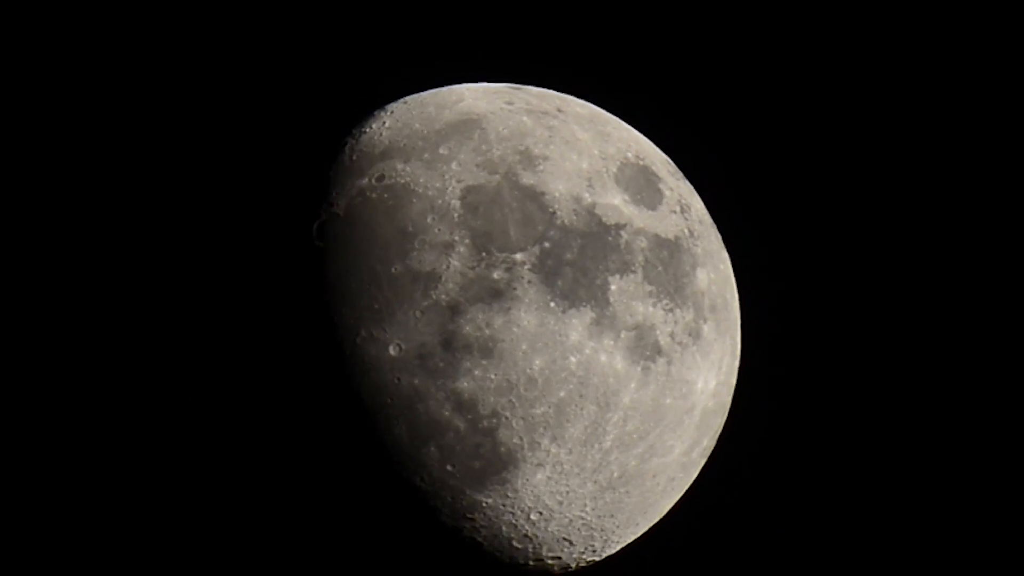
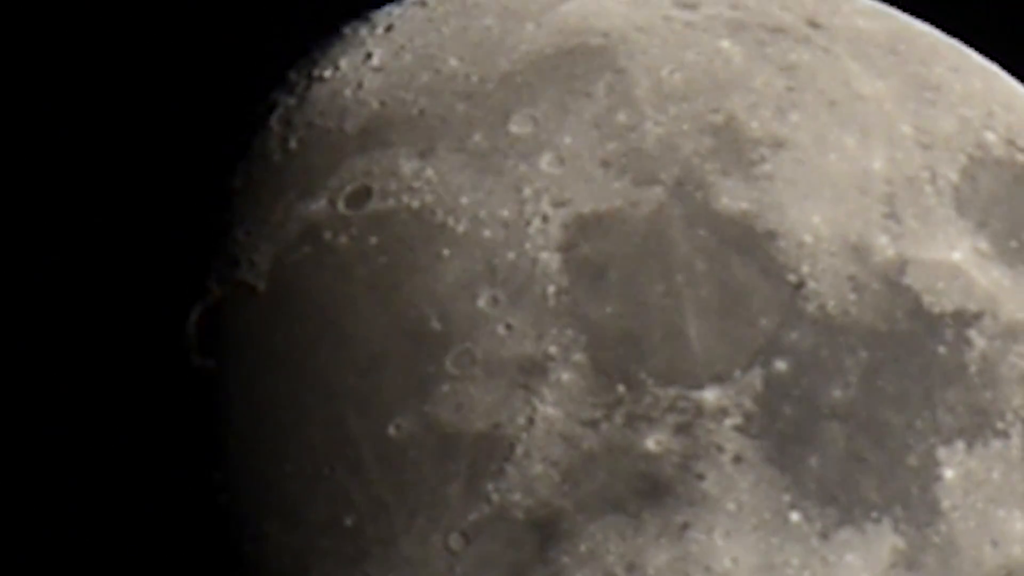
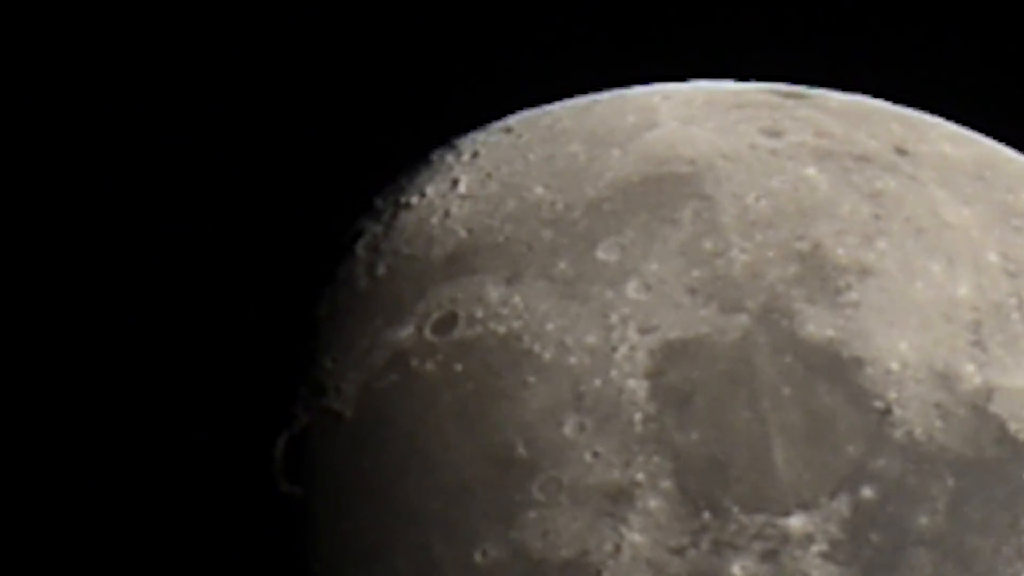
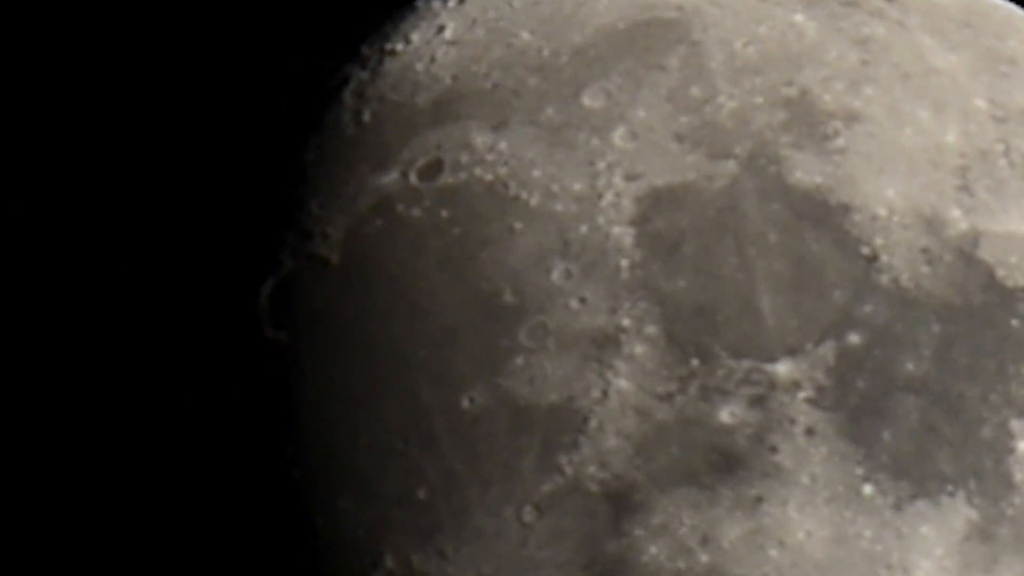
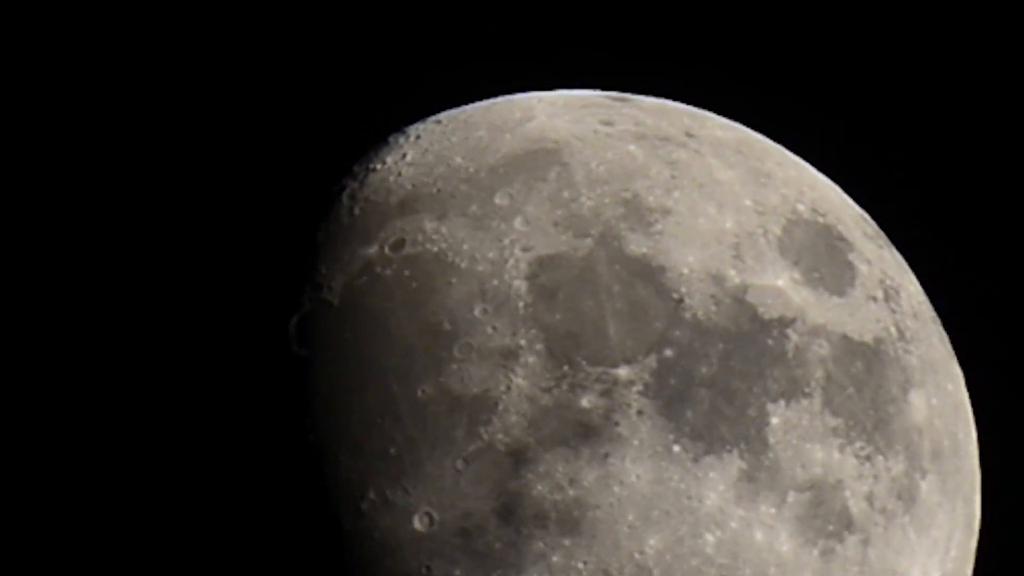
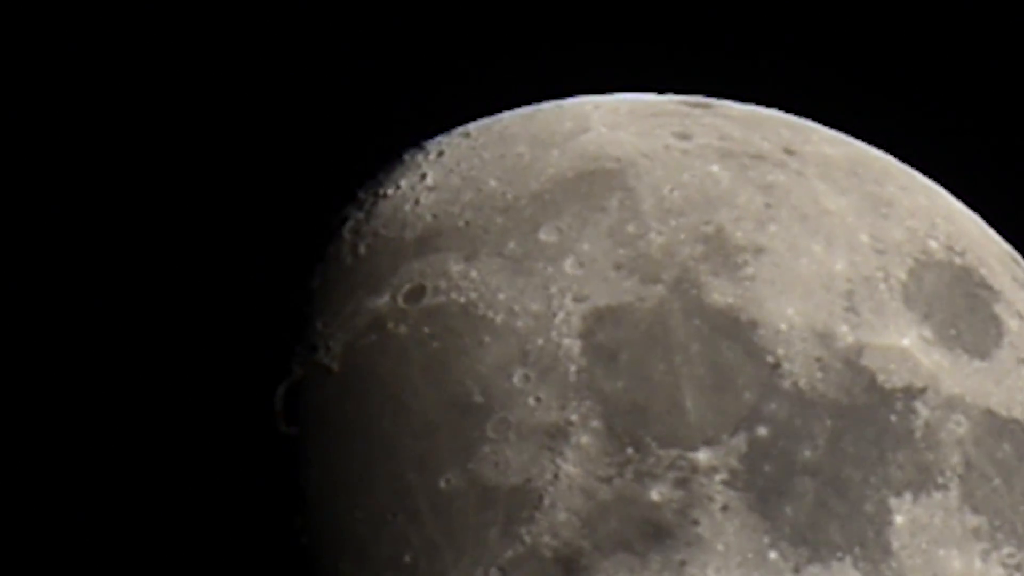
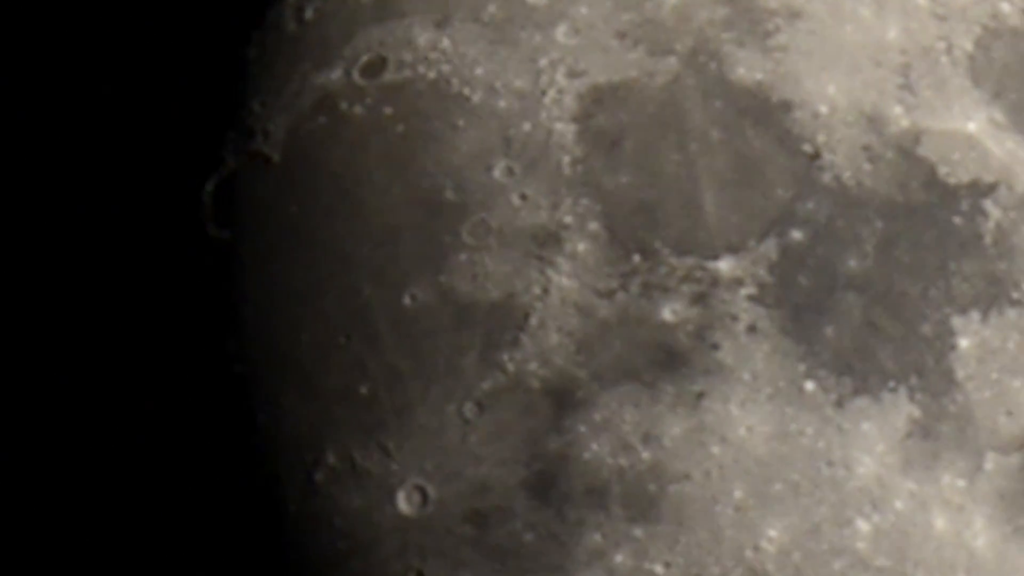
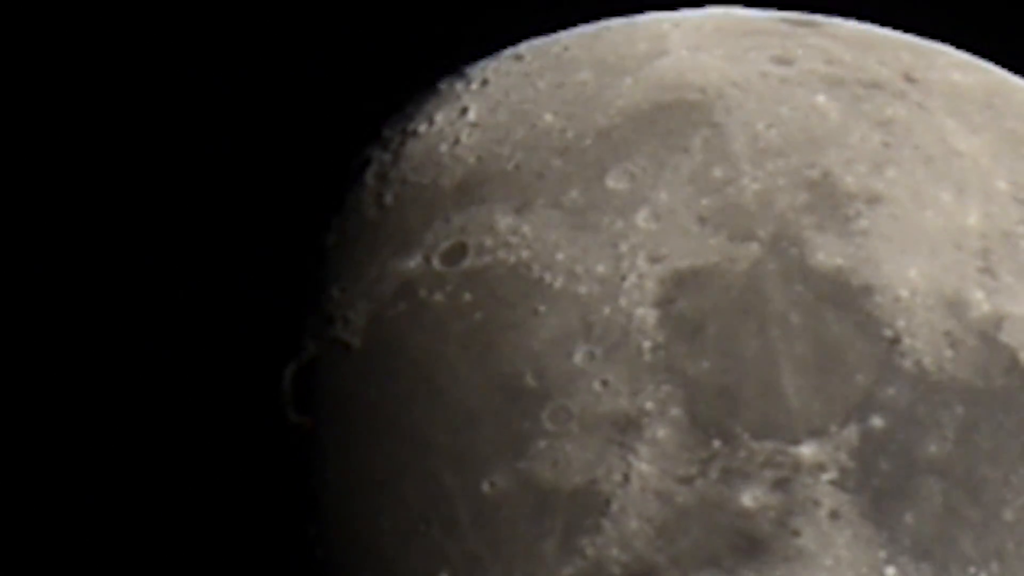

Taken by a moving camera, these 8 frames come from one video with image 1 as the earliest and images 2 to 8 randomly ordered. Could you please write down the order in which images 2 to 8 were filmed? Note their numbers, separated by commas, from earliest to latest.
5, 6, 3, 8, 4, 7, 2
